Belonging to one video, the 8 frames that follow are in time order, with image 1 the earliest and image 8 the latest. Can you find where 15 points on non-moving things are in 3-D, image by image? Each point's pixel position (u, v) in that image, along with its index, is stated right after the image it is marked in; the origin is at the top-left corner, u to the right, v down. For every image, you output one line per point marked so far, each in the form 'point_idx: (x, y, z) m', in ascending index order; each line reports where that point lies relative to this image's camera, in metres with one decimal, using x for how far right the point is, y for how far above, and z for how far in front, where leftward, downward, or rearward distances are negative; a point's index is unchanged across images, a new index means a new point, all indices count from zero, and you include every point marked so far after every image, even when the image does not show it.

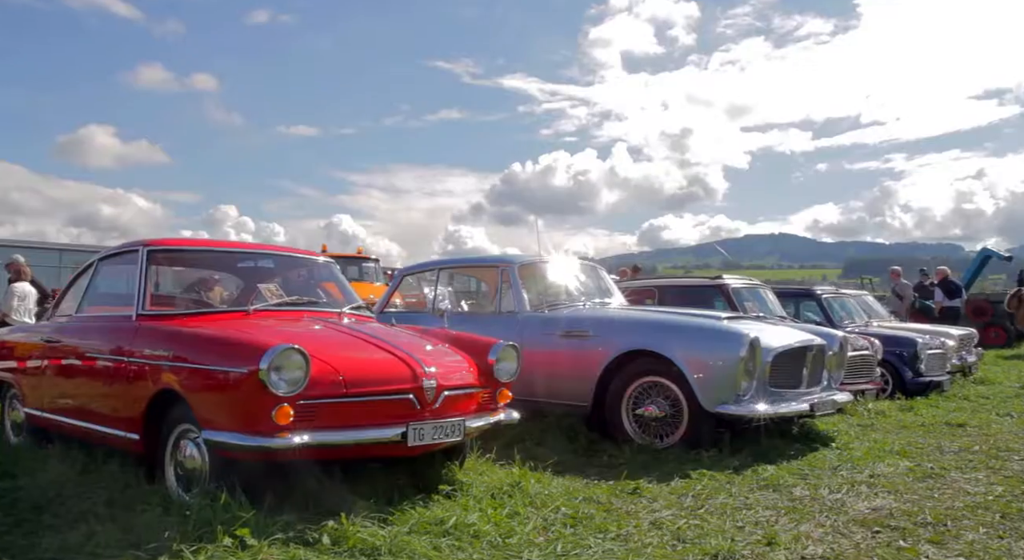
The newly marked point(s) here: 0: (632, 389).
0: (+0.9, -0.8, +5.0) m
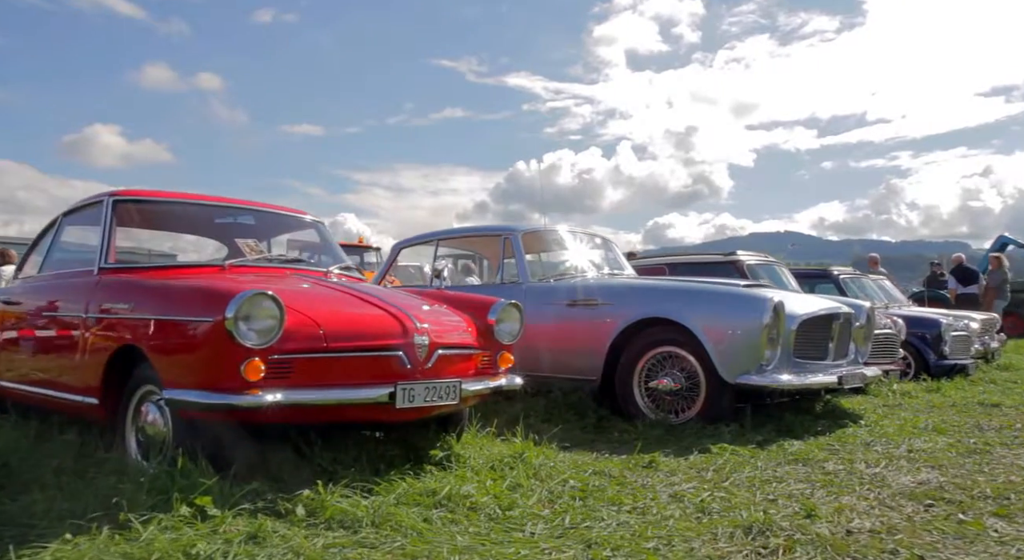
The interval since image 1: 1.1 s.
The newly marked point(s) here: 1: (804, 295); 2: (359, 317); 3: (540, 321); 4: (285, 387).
0: (+0.9, -0.5, +4.7) m
1: (+2.1, -0.1, +4.9) m
2: (-0.7, -0.2, +3.0) m
3: (+0.2, -0.3, +5.2) m
4: (-0.9, -0.4, +2.7) m
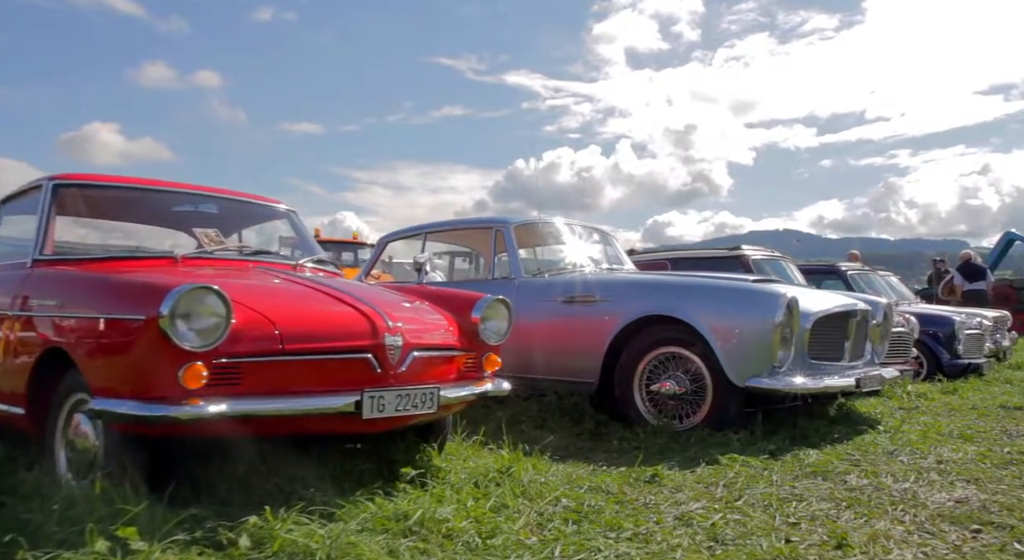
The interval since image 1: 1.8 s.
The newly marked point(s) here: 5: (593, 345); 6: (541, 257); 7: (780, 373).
0: (+0.8, -0.5, +4.3) m
1: (+2.0, -0.1, +4.5) m
2: (-0.7, -0.1, +2.6) m
3: (+0.1, -0.3, +4.8) m
4: (-0.9, -0.4, +2.3) m
5: (+0.5, -0.4, +4.5) m
6: (+0.2, +0.2, +5.4) m
7: (+1.5, -0.5, +4.0) m
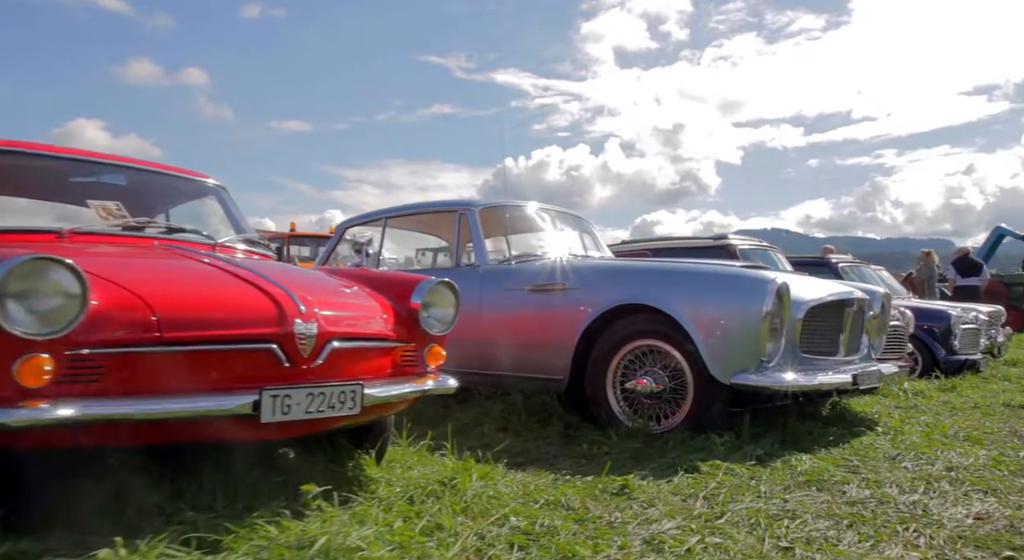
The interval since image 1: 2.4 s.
0: (+0.6, -0.4, +3.9) m
1: (+1.8, 0.0, +4.1) m
2: (-0.9, -0.1, +2.1) m
3: (-0.1, -0.2, +4.4) m
4: (-1.1, -0.3, +1.9) m
5: (+0.3, -0.3, +4.1) m
6: (0.0, +0.3, +4.9) m
7: (+1.3, -0.5, +3.6) m
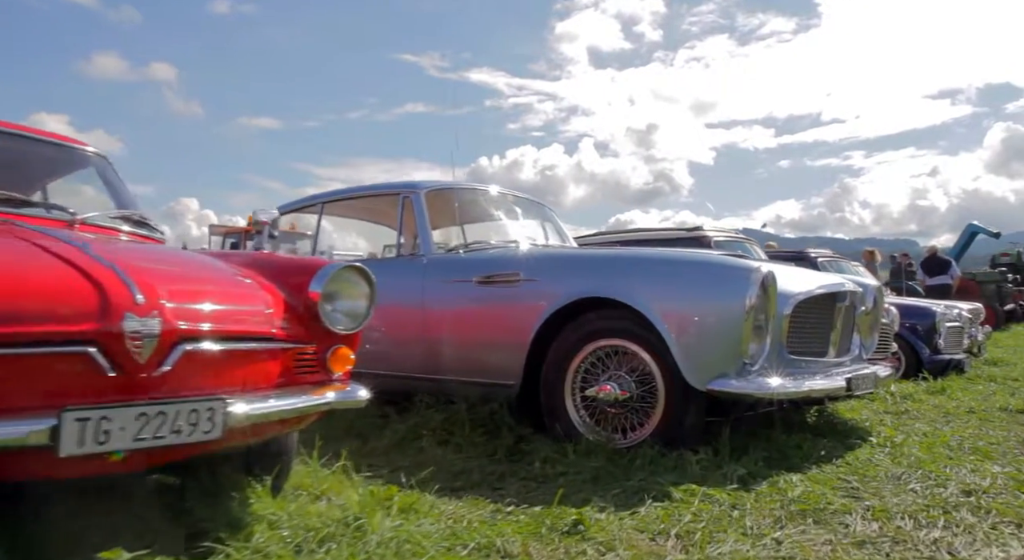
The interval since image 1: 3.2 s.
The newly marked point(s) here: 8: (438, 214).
0: (+0.3, -0.4, +3.3) m
1: (+1.5, +0.1, +3.6) m
2: (-1.1, 0.0, +1.6) m
3: (-0.4, -0.1, +3.8) m
4: (-1.3, -0.3, +1.3) m
5: (0.0, -0.3, +3.5) m
6: (-0.3, +0.3, +4.3) m
7: (+1.1, -0.4, +3.1) m
8: (-0.5, +0.4, +4.3) m
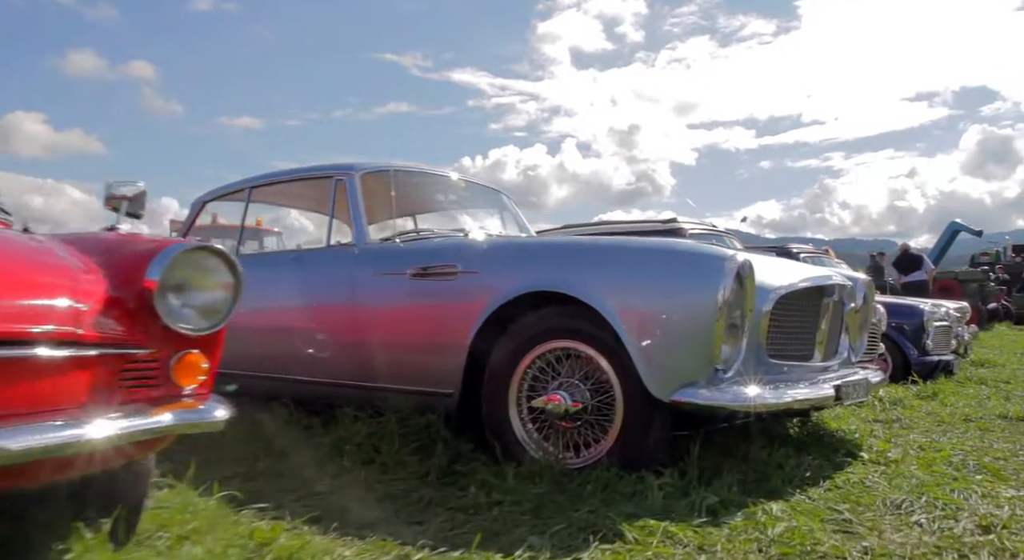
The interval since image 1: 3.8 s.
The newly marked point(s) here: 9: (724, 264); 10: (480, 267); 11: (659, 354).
0: (+0.1, -0.3, +2.9) m
1: (+1.2, +0.1, +3.2) m
2: (-1.3, 0.0, +1.0) m
3: (-0.7, -0.1, +3.3) m
4: (-1.5, -0.2, +0.8) m
5: (-0.3, -0.3, +3.0) m
6: (-0.6, +0.3, +3.8) m
7: (+0.8, -0.4, +2.6) m
8: (-0.8, +0.4, +3.8) m
9: (+0.8, +0.1, +2.6) m
10: (-0.2, +0.1, +3.1) m
11: (+0.5, -0.3, +2.6) m
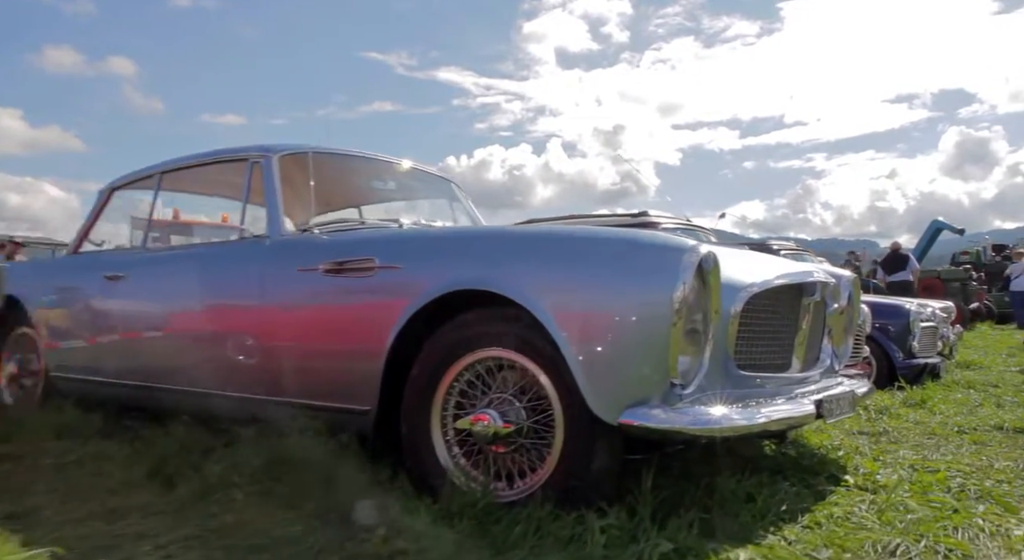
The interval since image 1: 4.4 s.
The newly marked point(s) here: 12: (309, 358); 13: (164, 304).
0: (-0.2, -0.3, +2.4) m
1: (+0.9, +0.1, +2.7) m
2: (-1.6, 0.0, +0.6) m
3: (-0.9, -0.1, +2.8) m
4: (-1.8, -0.2, +0.3) m
5: (-0.5, -0.2, +2.6) m
6: (-0.9, +0.4, +3.4) m
7: (+0.5, -0.4, +2.2) m
8: (-1.0, +0.5, +3.3) m
9: (+0.5, +0.1, +2.2) m
10: (-0.5, +0.1, +2.6) m
11: (+0.3, -0.3, +2.1) m
12: (-0.8, -0.3, +2.7) m
13: (-1.6, -0.1, +3.2) m
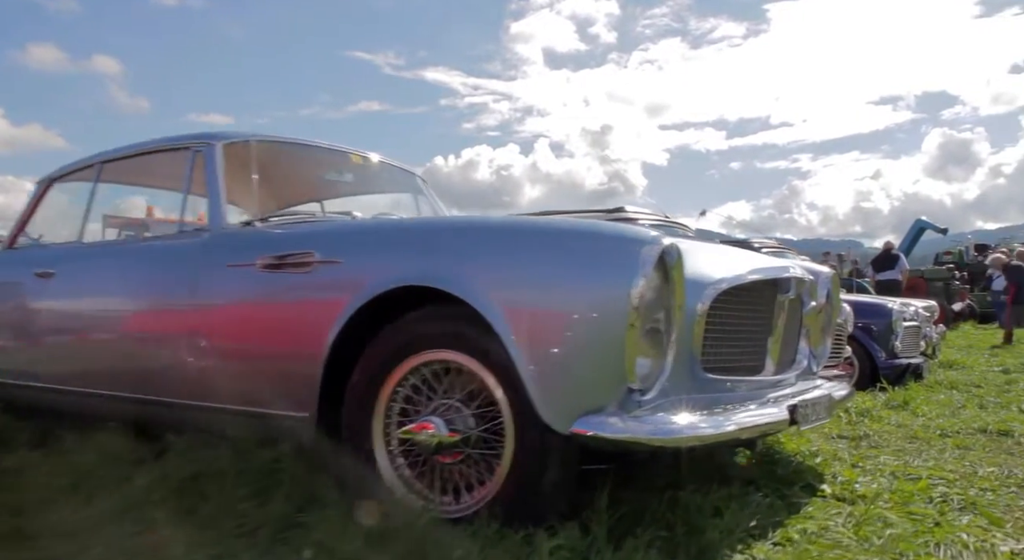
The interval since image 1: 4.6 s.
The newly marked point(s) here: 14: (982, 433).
0: (-0.4, -0.3, +2.2) m
1: (+0.8, +0.1, +2.5) m
2: (-1.7, +0.1, +0.3) m
3: (-1.1, -0.1, +2.6) m
4: (-1.9, -0.2, 0.0) m
5: (-0.7, -0.2, +2.4) m
6: (-1.1, +0.4, +3.2) m
7: (+0.4, -0.3, +2.0) m
8: (-1.2, +0.5, +3.1) m
9: (+0.4, +0.1, +2.0) m
10: (-0.6, +0.1, +2.4) m
11: (+0.1, -0.2, +1.9) m
12: (-1.0, -0.3, +2.5) m
13: (-1.8, -0.1, +3.0) m
14: (+2.6, -0.8, +3.8) m
